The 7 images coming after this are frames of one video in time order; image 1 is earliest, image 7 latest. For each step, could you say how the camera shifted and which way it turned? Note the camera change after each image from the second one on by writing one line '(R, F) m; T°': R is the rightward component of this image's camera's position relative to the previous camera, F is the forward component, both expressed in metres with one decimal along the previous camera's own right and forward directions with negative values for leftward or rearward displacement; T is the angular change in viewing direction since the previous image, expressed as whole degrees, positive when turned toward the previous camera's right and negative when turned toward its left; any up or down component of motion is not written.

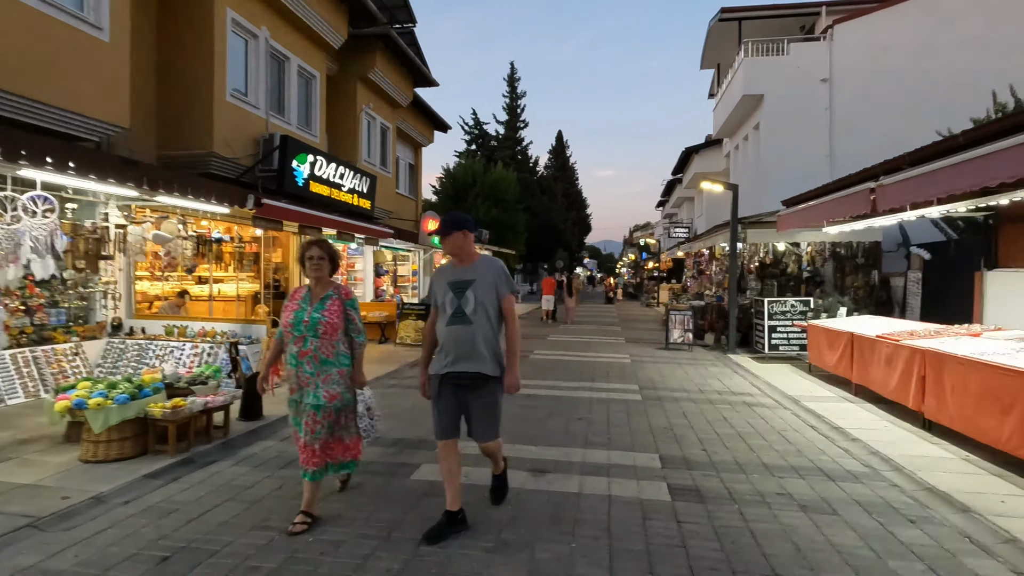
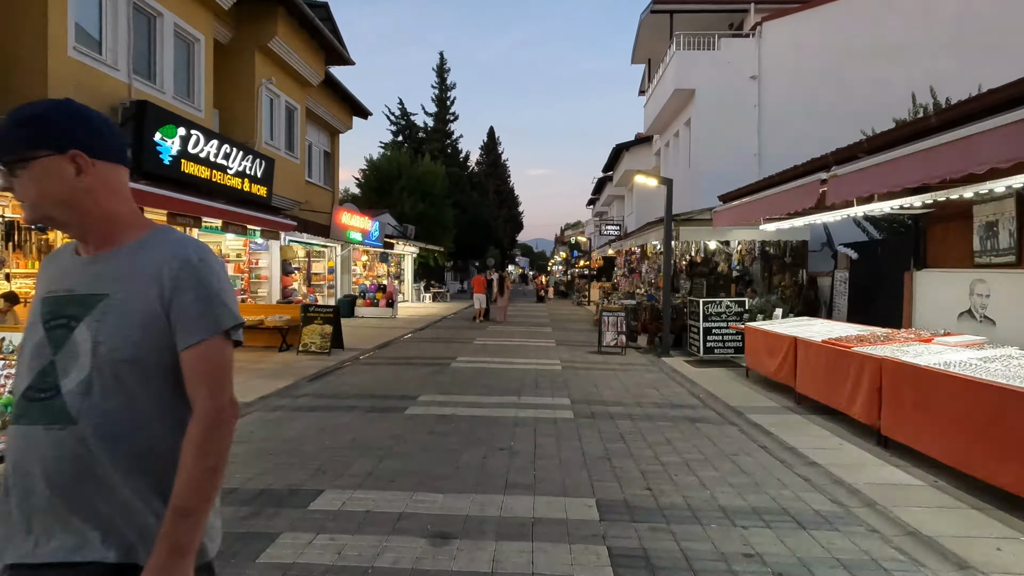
(+0.3, +1.2) m; +7°
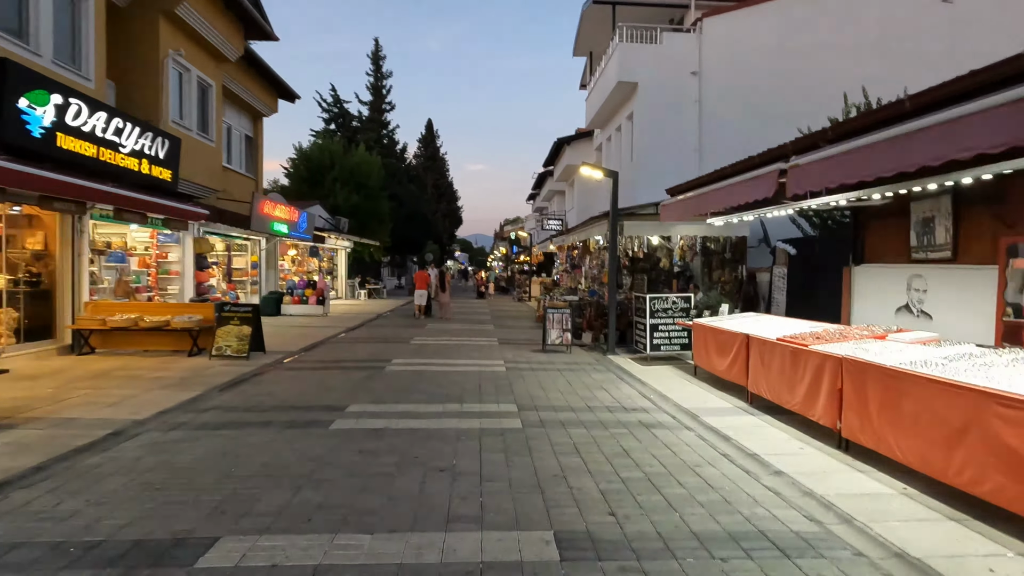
(0.0, +0.7) m; +6°
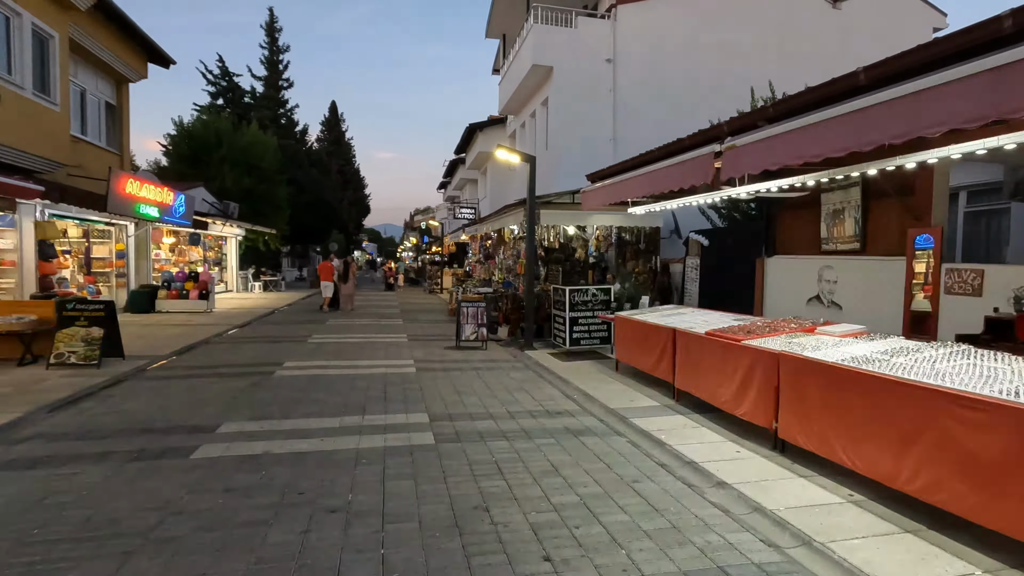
(0.0, +0.9) m; +9°
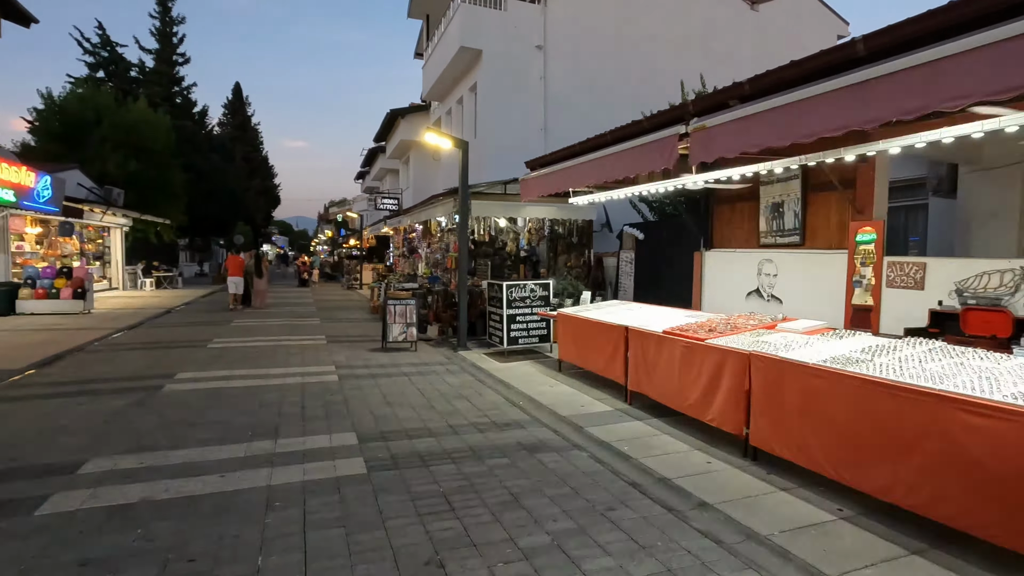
(-0.2, +0.8) m; +8°
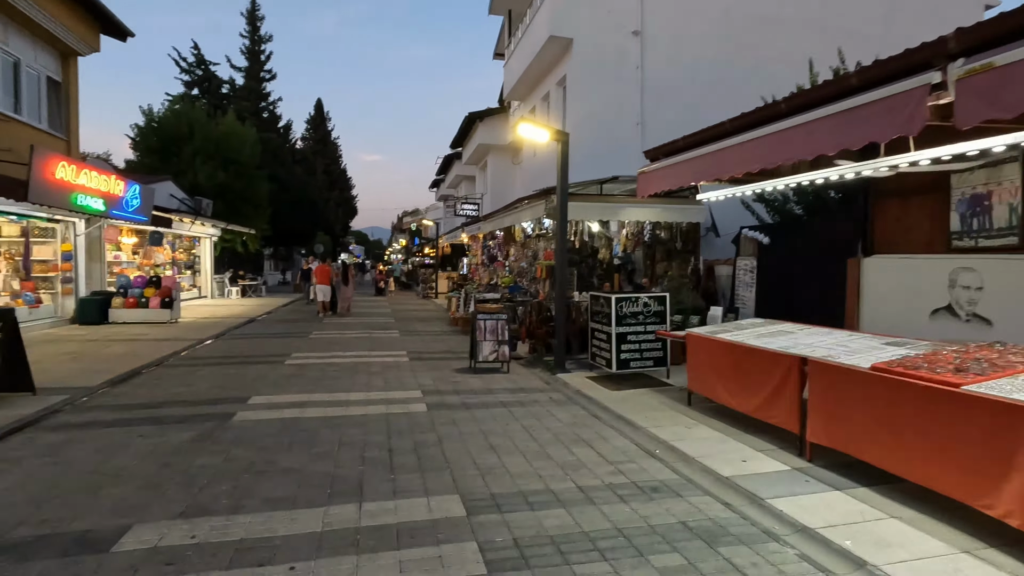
(-0.7, +1.4) m; -7°
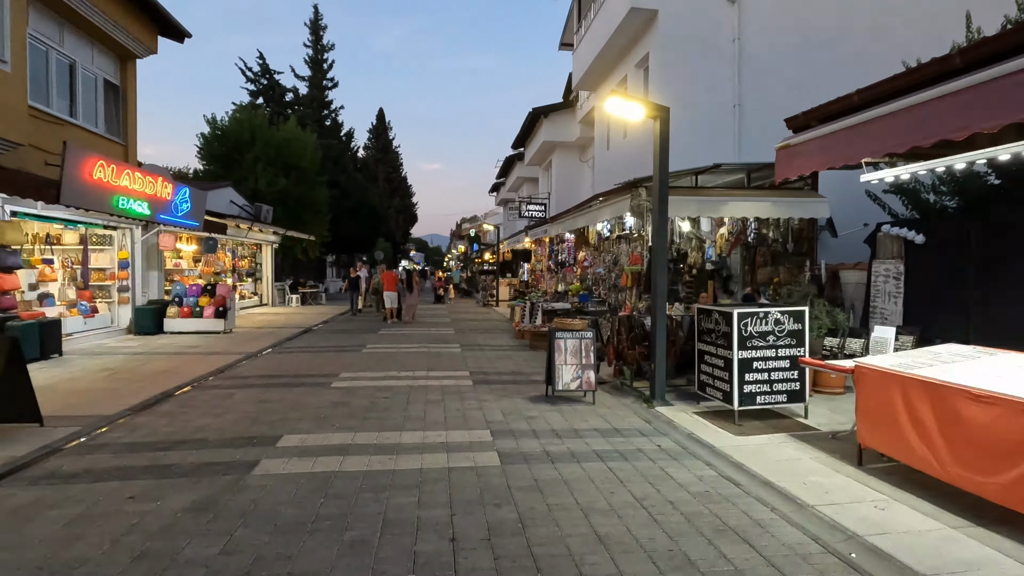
(-0.4, +1.7) m; -6°
